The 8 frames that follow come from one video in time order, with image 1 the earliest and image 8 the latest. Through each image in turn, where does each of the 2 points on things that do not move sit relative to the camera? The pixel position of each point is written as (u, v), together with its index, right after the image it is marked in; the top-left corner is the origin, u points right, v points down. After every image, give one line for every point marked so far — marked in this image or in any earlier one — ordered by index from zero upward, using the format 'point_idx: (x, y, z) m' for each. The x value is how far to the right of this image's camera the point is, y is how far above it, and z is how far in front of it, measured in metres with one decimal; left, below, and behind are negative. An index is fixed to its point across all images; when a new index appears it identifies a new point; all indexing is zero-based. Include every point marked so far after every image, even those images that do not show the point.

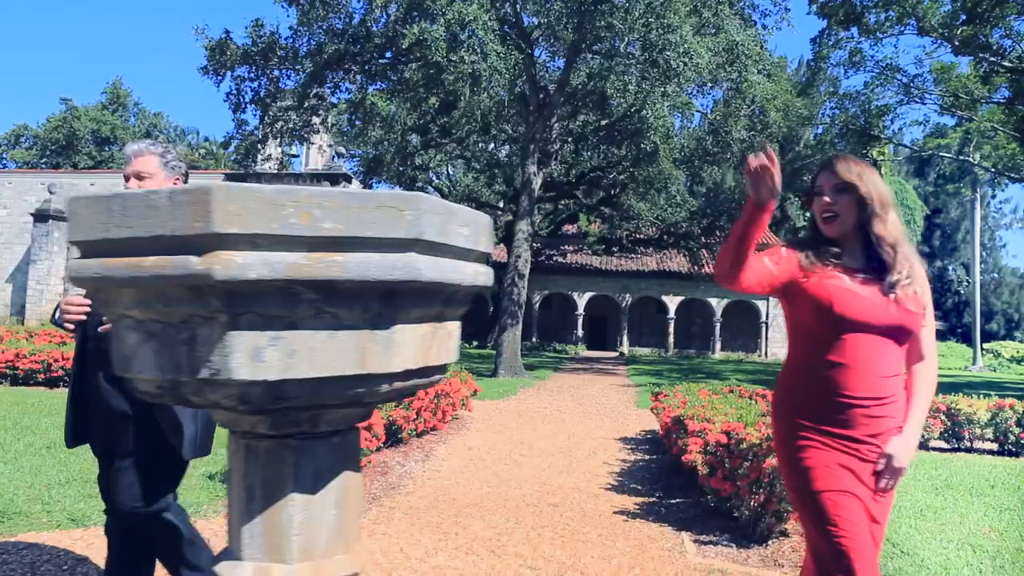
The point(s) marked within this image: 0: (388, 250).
0: (-0.2, +0.1, +1.6) m
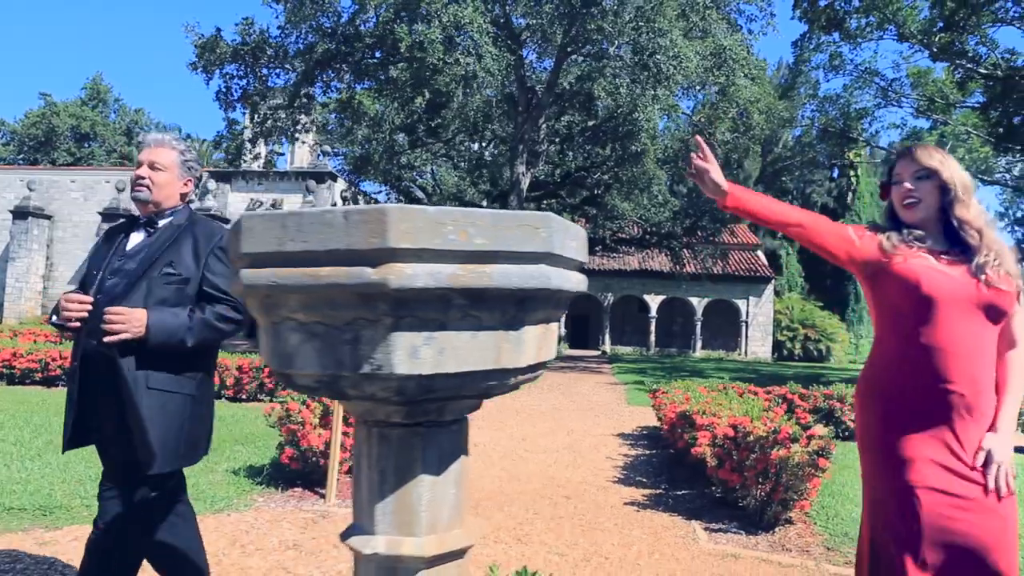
0: (0.0, +0.1, +1.8) m
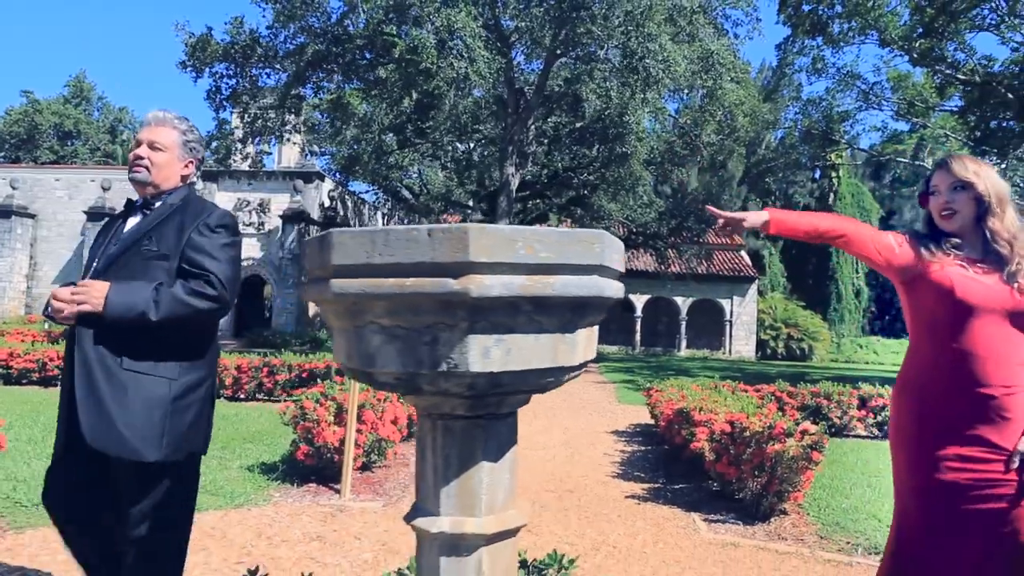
0: (+0.2, 0.0, +2.1) m
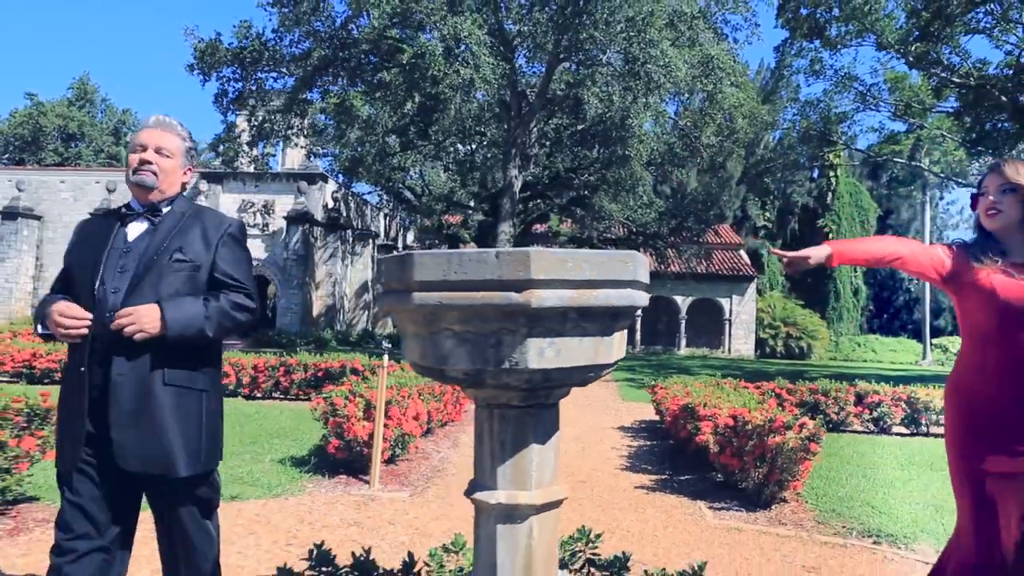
0: (+0.3, 0.0, +2.5) m
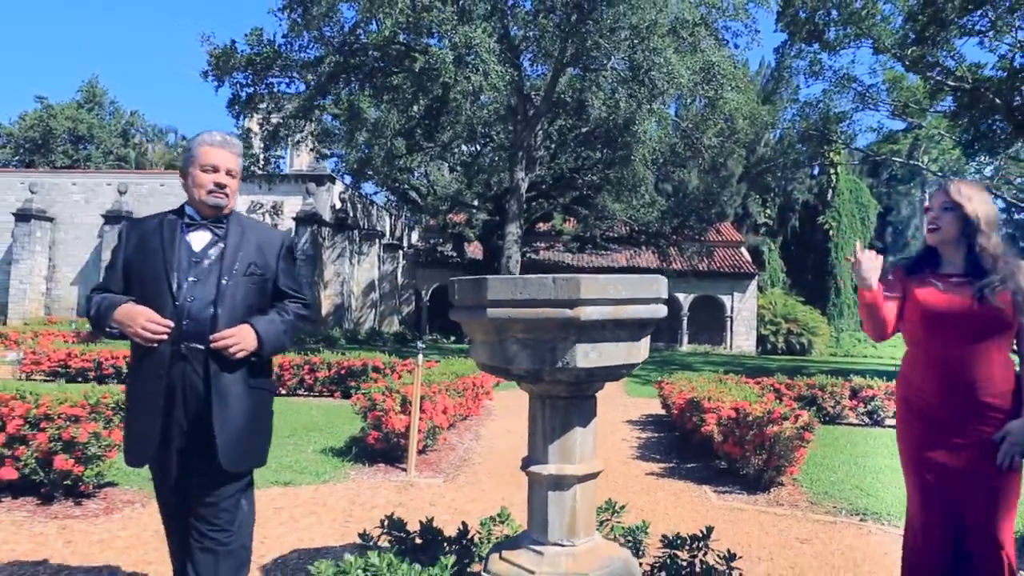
0: (+0.5, -0.1, +3.2) m
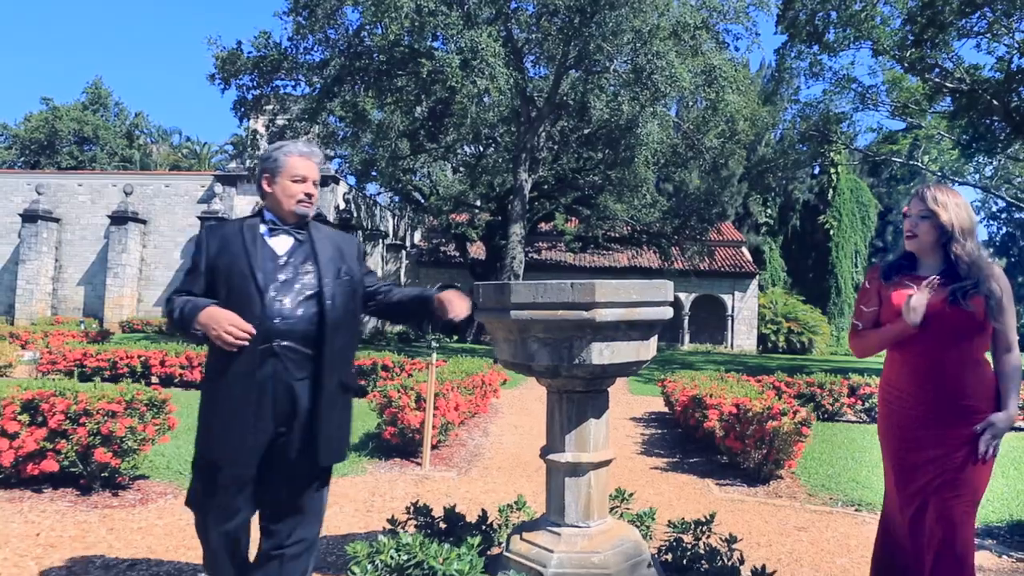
0: (+0.6, -0.1, +3.5) m
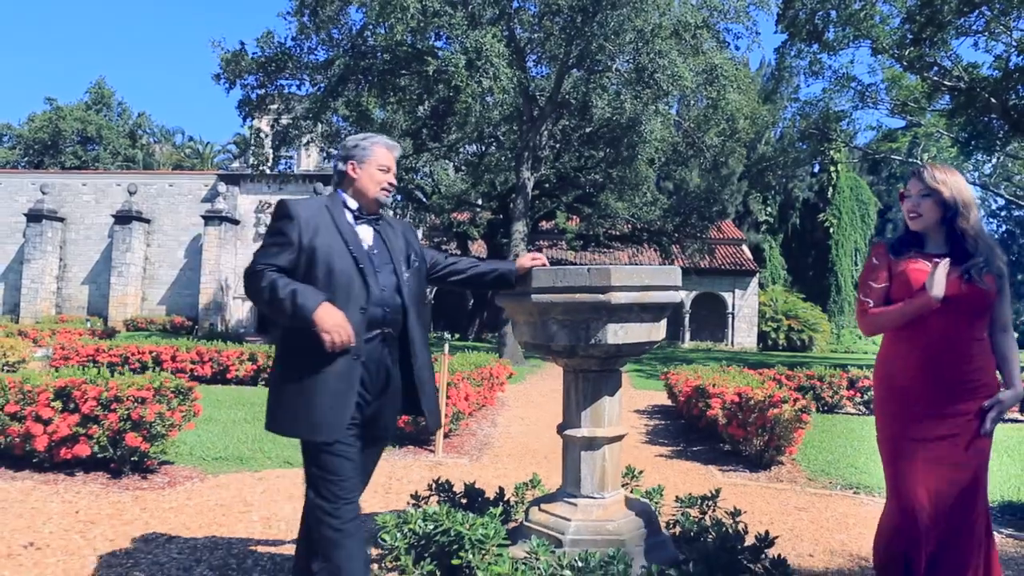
0: (+0.7, 0.0, +3.8) m
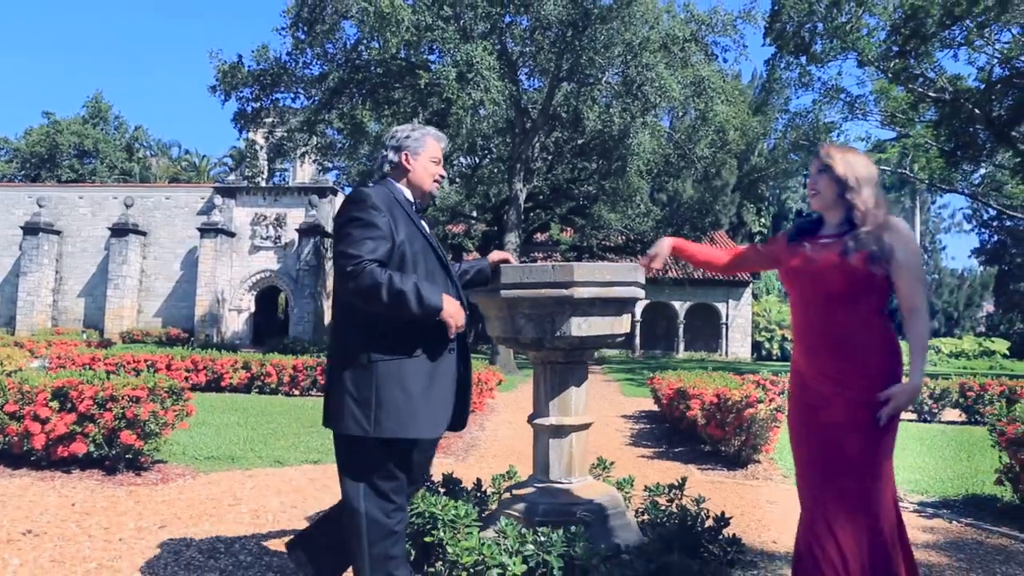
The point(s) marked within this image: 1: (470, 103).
0: (+0.6, 0.0, +4.0) m
1: (-1.0, +4.4, +19.0) m
